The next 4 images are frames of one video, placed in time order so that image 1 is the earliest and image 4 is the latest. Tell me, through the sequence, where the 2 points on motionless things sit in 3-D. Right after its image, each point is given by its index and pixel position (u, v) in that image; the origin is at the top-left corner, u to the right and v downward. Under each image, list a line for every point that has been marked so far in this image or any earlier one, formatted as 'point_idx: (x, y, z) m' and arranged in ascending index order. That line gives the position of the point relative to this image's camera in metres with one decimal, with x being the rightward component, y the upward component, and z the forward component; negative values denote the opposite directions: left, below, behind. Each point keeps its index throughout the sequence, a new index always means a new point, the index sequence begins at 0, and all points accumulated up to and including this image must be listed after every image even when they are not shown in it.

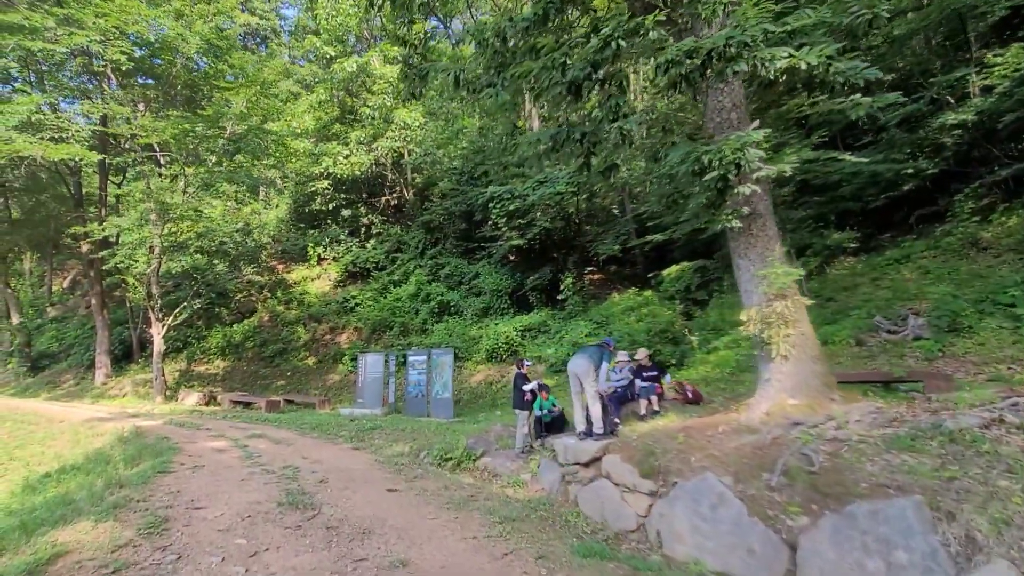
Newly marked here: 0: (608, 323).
0: (+2.9, -1.1, +15.1) m
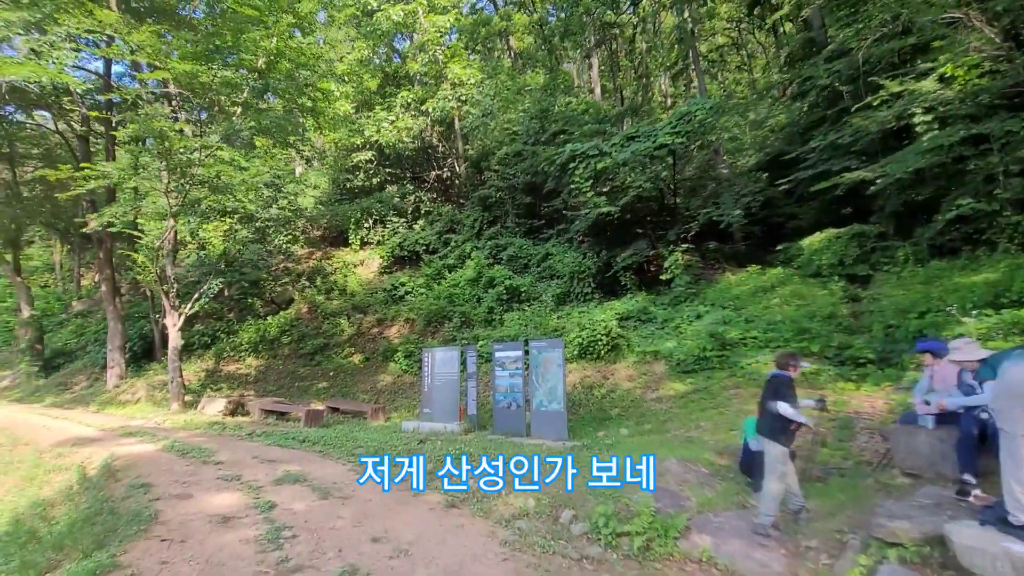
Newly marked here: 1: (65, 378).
0: (+5.3, -0.5, +11.5) m
1: (-13.5, -2.7, +14.8) m
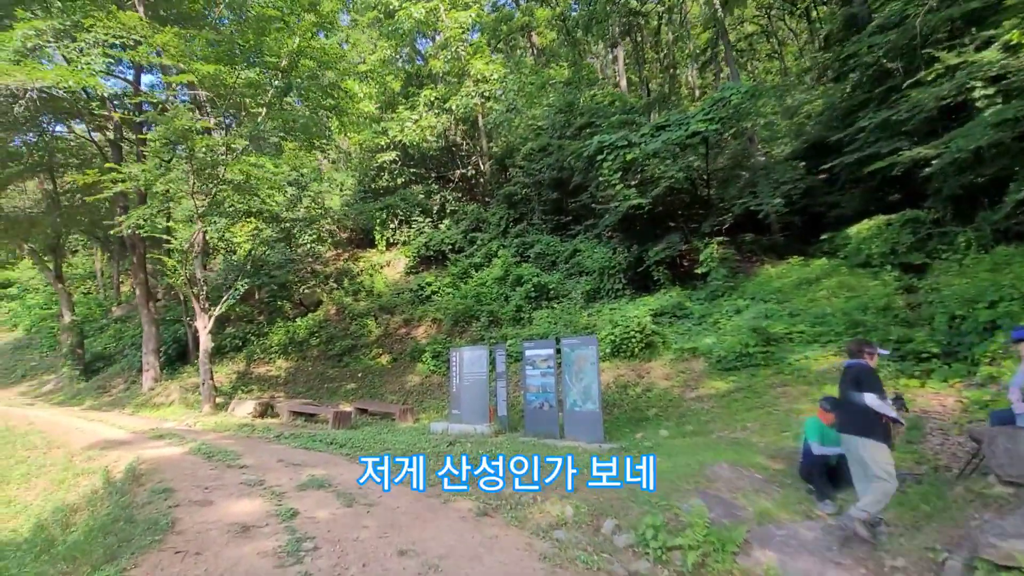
0: (+6.0, -0.3, +10.8) m
1: (-12.6, -2.9, +15.2) m
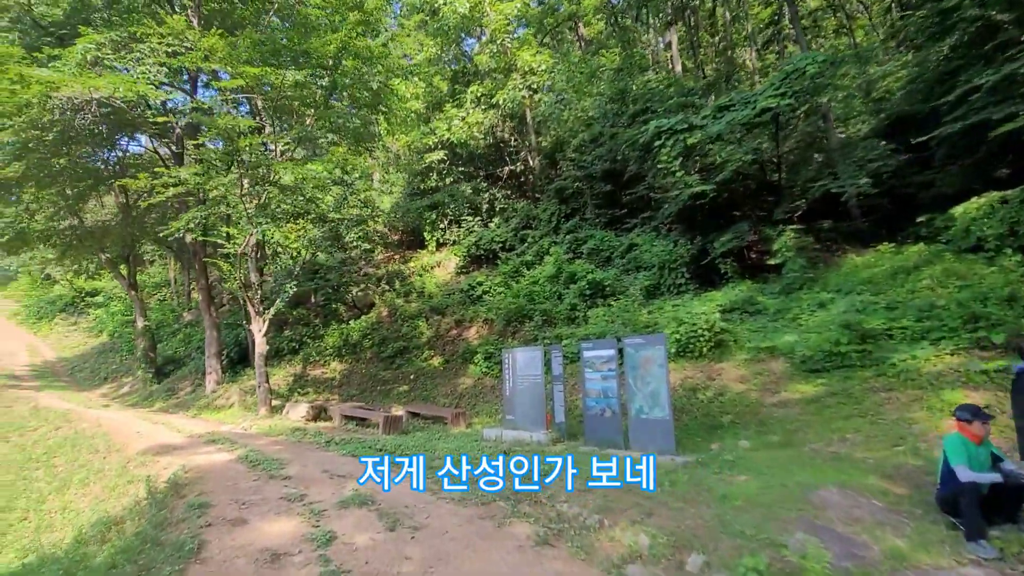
0: (+7.1, -0.1, +9.5) m
1: (-10.9, -3.1, +15.8) m
